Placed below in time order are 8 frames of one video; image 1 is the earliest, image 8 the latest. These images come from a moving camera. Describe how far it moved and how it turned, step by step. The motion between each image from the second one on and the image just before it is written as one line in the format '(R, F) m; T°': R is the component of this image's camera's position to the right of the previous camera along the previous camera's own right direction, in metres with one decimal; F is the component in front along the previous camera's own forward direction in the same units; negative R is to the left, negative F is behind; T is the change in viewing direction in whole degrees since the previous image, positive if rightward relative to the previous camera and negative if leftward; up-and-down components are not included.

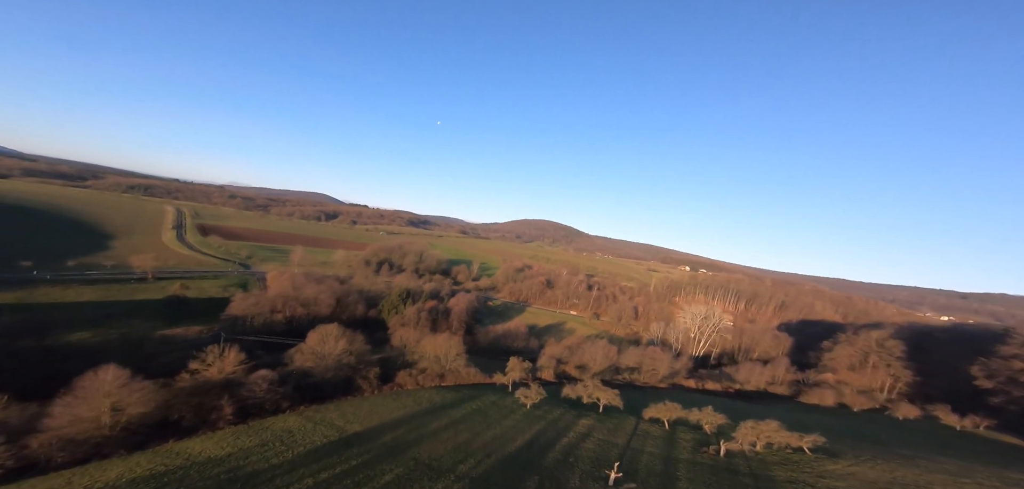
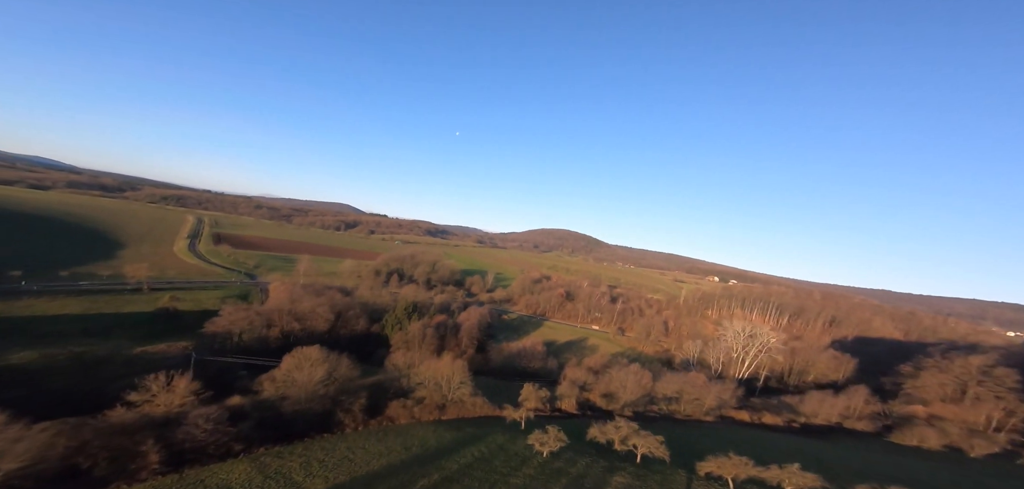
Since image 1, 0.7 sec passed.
(+0.5, +5.8) m; -3°
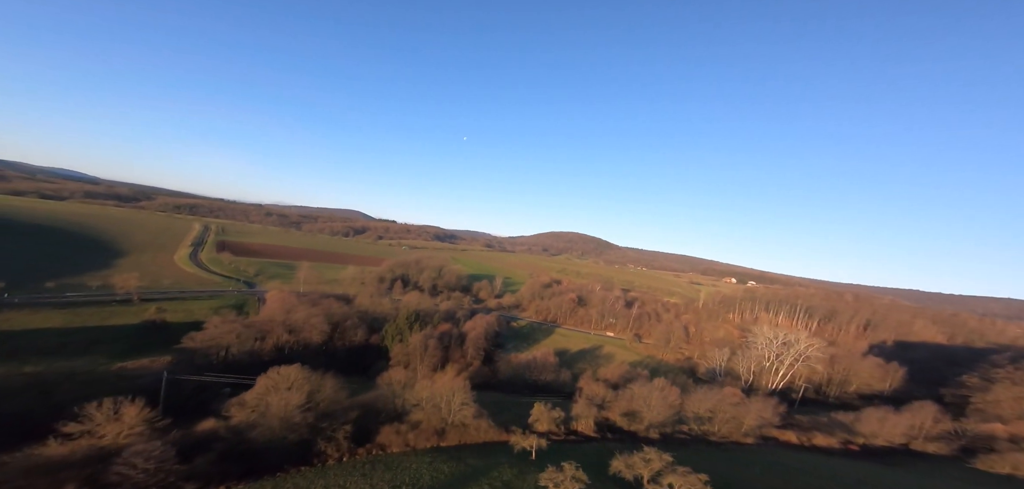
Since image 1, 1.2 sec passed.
(+0.2, +3.9) m; -1°
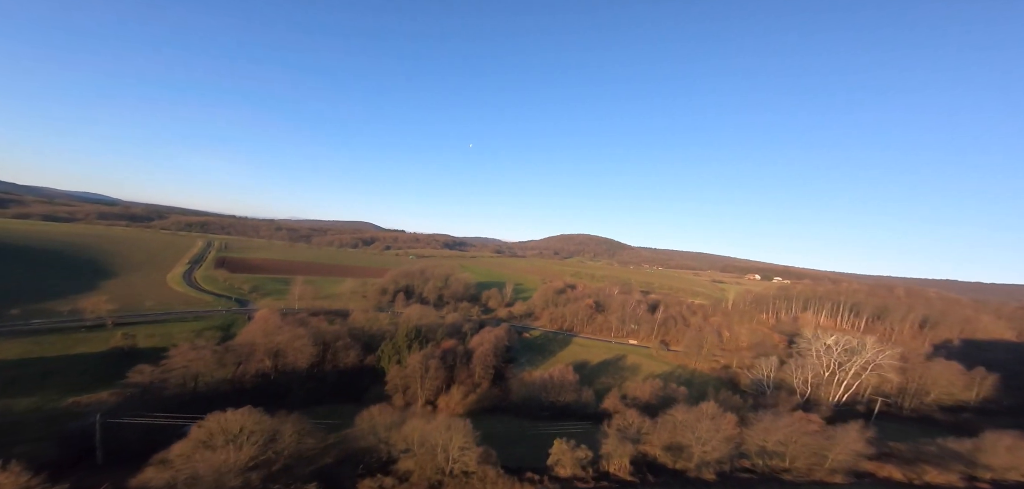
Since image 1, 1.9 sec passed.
(+0.3, +6.1) m; -1°
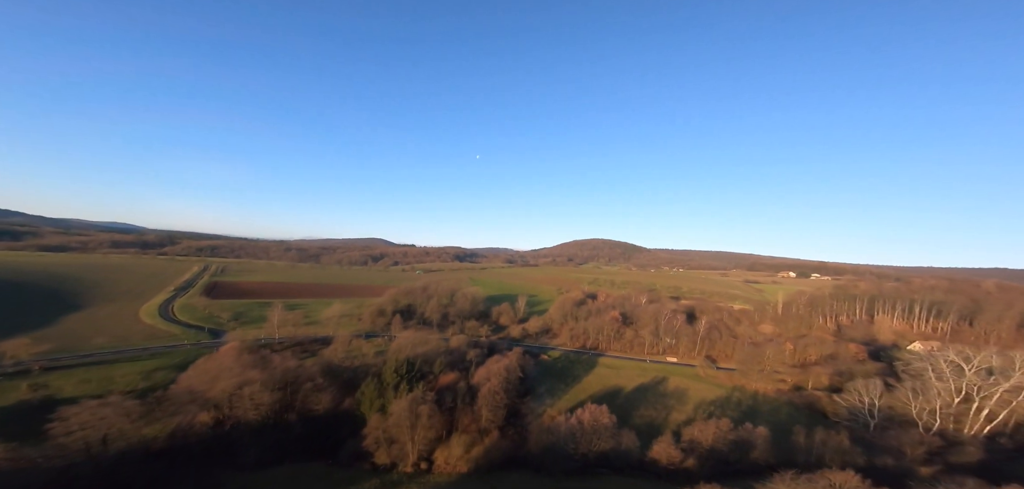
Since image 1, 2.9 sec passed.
(+0.4, +9.7) m; -2°
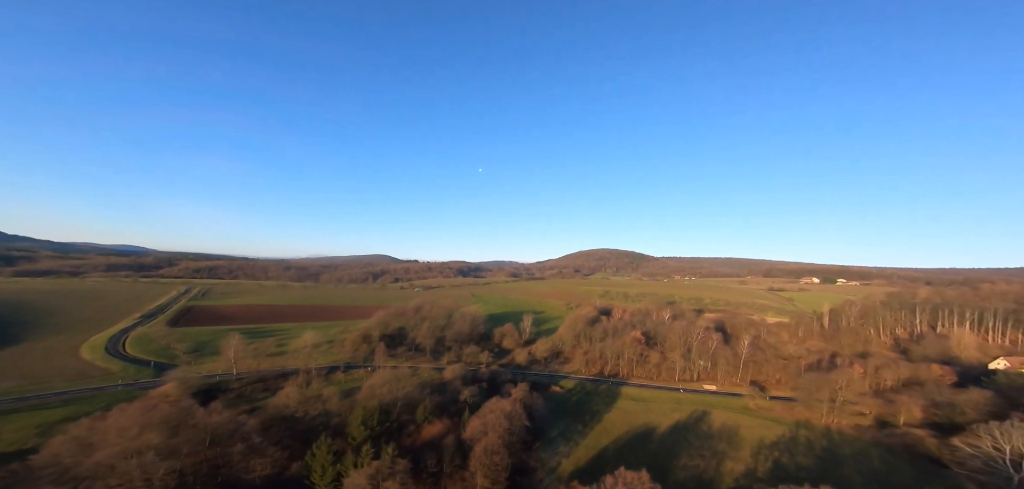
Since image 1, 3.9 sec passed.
(+0.4, +9.0) m; -1°
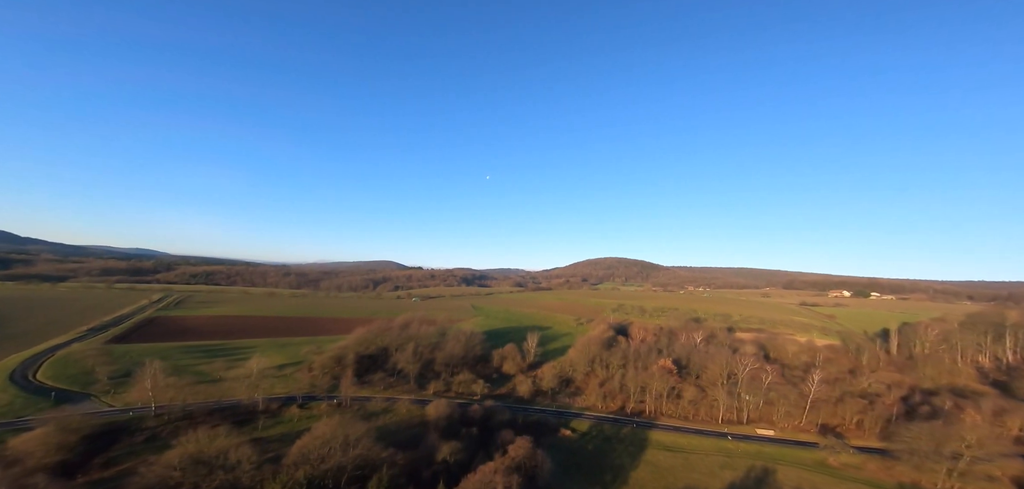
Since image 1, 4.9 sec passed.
(+0.5, +10.2) m; -1°
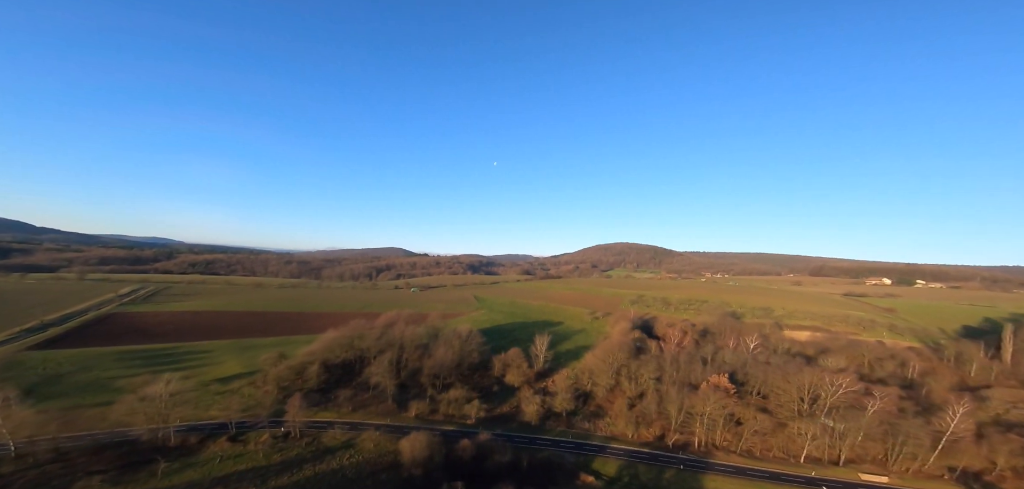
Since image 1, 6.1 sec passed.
(+0.5, +11.2) m; -1°
